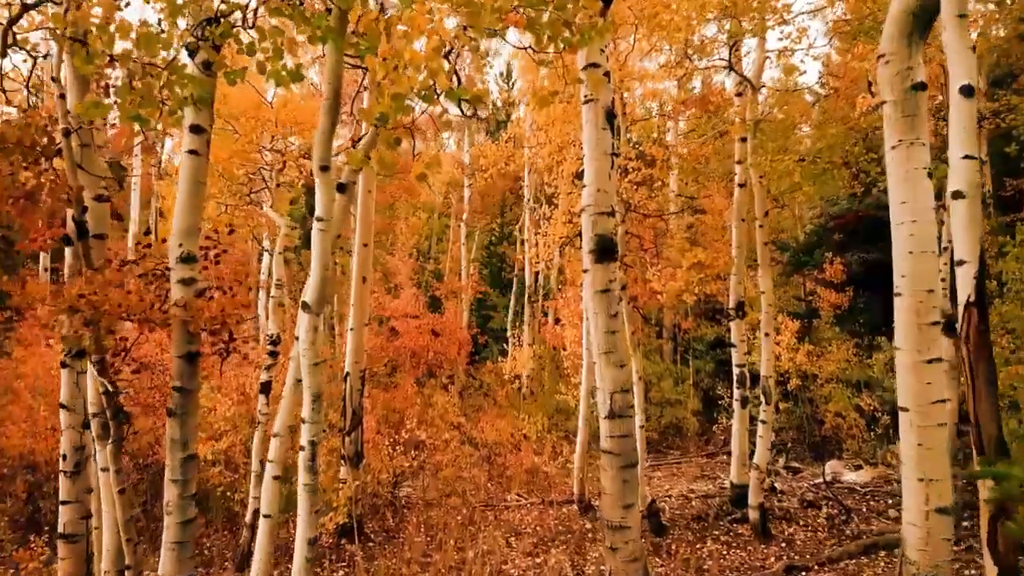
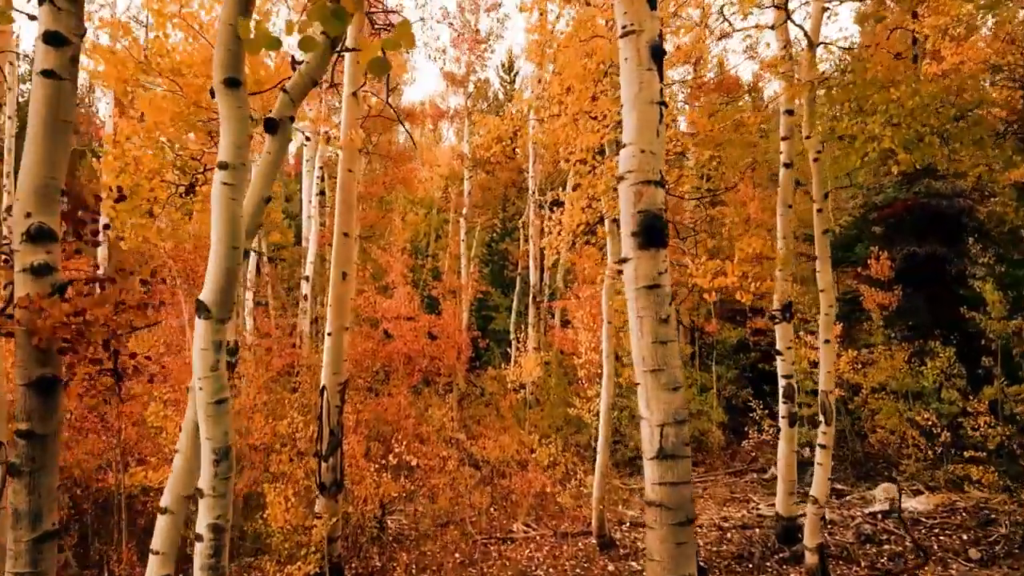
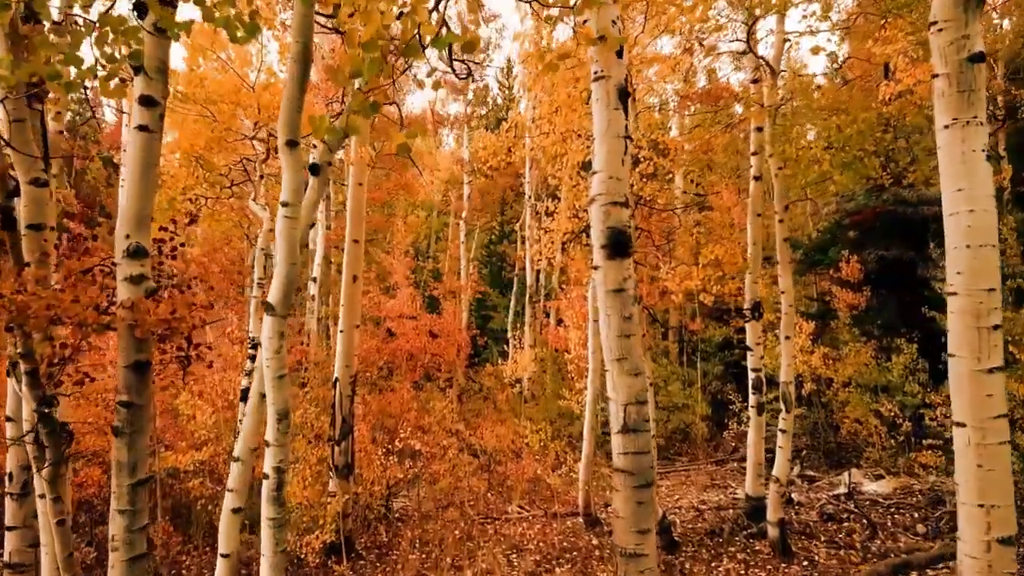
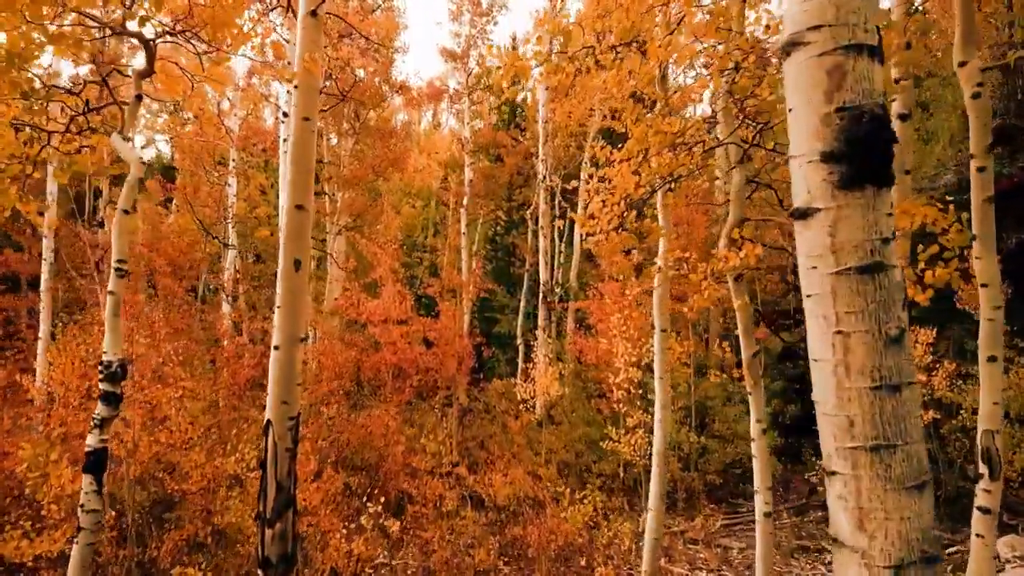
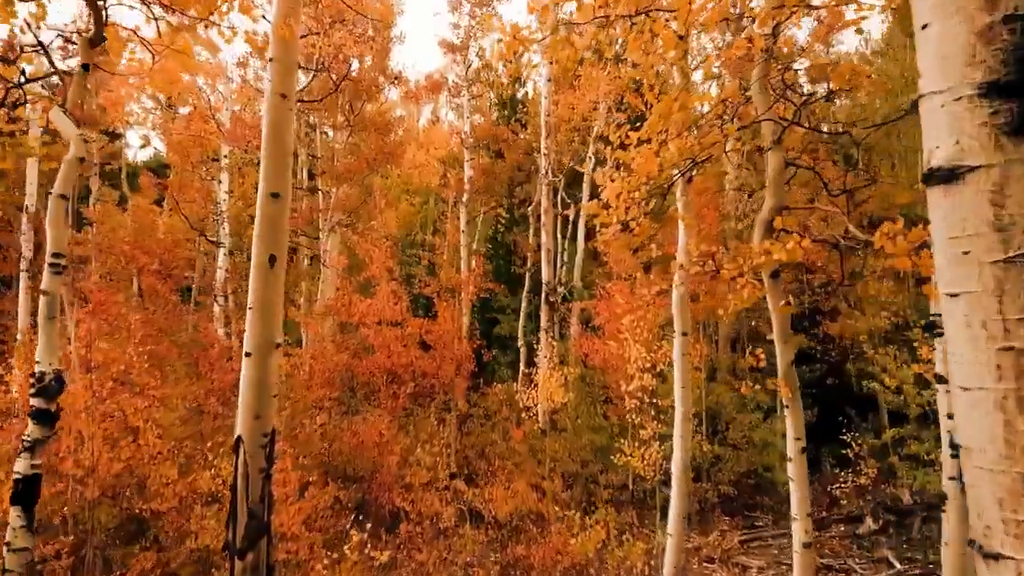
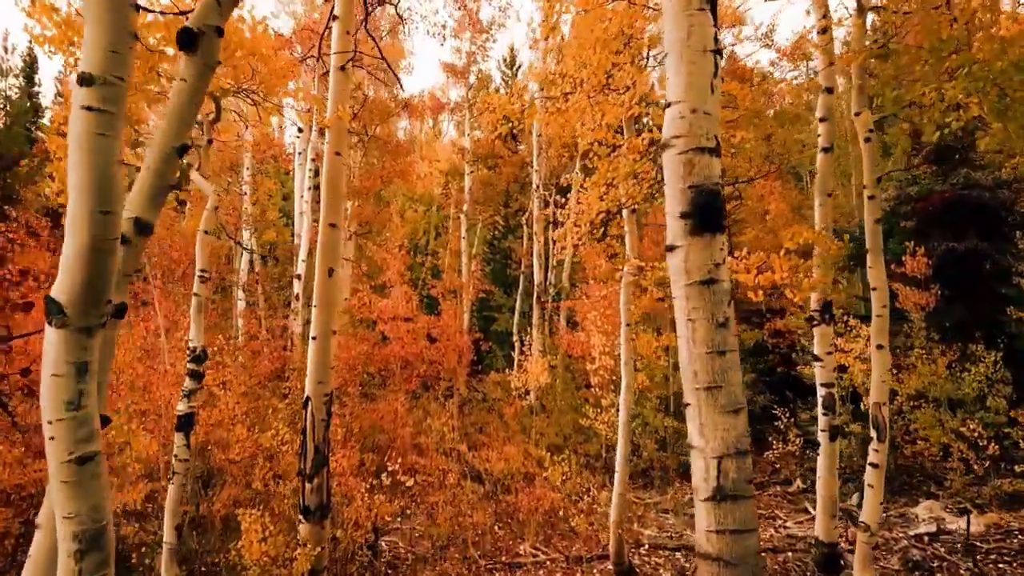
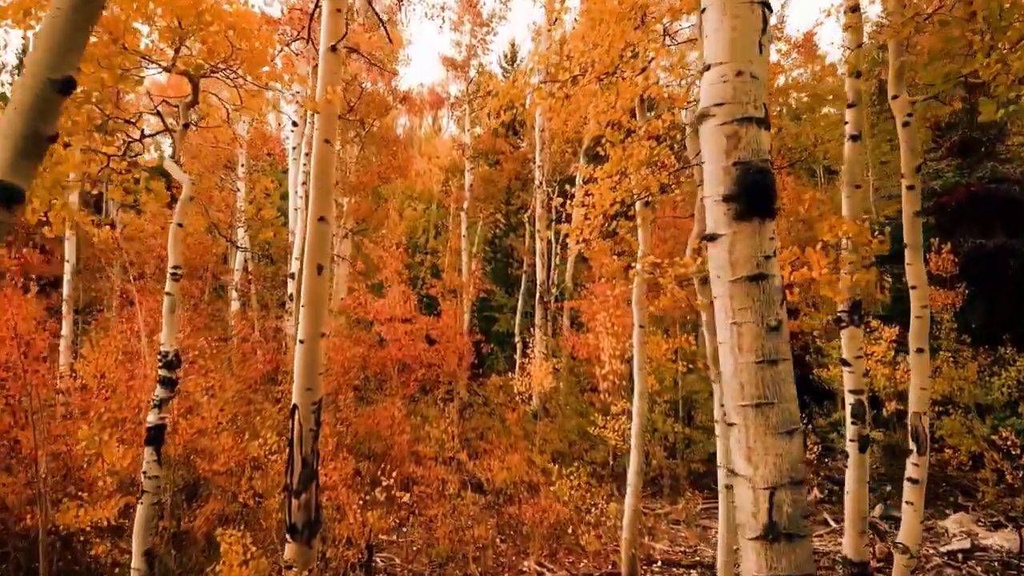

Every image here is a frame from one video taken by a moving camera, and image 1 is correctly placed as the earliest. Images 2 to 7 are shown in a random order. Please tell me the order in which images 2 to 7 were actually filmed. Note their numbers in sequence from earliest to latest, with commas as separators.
3, 2, 6, 7, 4, 5
